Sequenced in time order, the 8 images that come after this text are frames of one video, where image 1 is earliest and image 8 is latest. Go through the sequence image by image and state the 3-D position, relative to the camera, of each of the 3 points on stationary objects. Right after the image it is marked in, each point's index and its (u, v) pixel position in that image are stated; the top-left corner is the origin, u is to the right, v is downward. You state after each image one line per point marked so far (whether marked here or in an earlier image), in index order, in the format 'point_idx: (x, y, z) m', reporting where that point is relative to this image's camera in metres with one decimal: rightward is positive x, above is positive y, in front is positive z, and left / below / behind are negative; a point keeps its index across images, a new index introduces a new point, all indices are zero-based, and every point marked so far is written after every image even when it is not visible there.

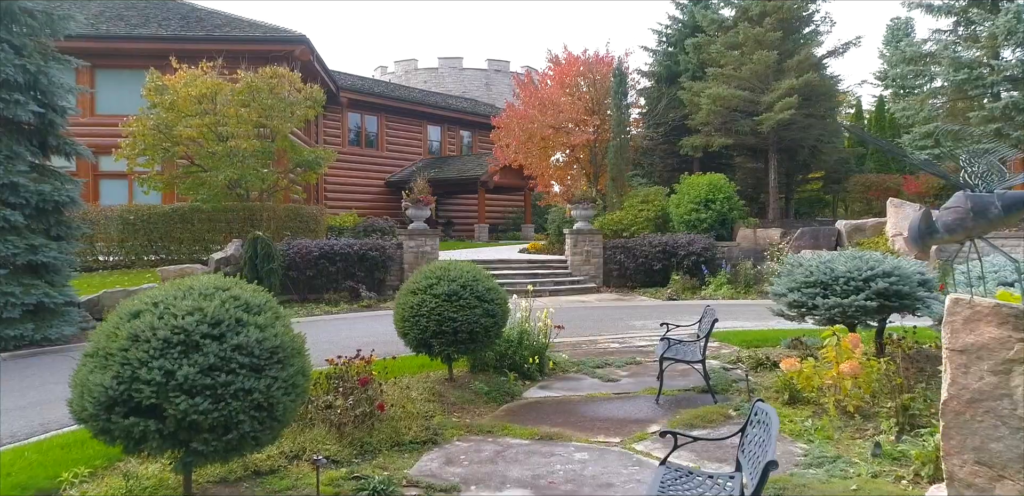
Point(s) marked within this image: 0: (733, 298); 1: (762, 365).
0: (+3.9, -0.9, +12.4) m
1: (+2.0, -0.9, +5.7) m
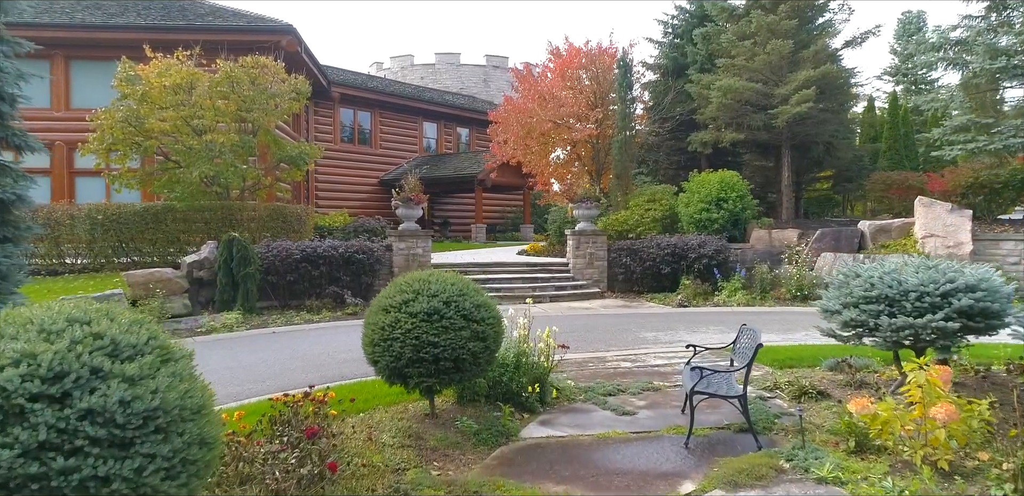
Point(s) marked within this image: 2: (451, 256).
0: (+3.8, -0.9, +11.5) m
1: (+2.0, -1.0, +4.8) m
2: (-1.3, -0.2, +15.1) m
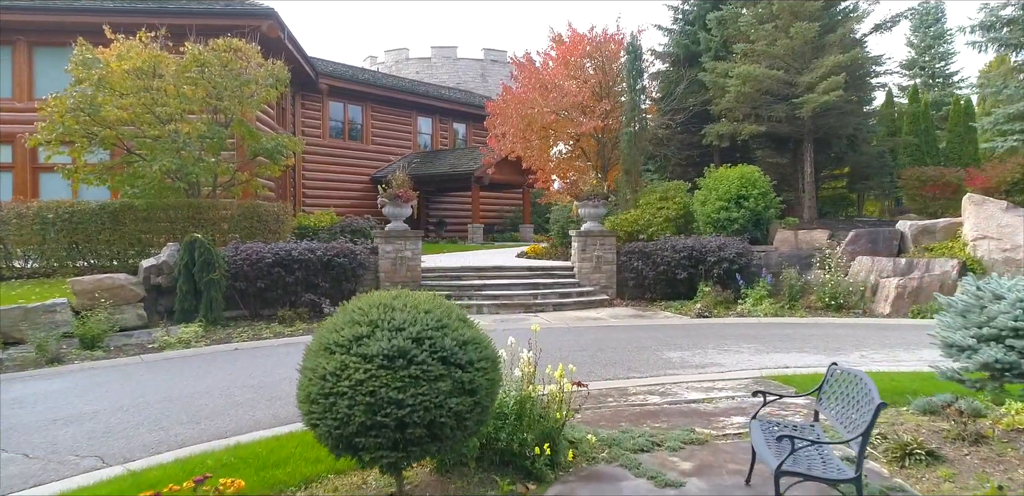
0: (+3.8, -0.9, +10.3) m
1: (+2.0, -1.0, +3.5) m
2: (-1.3, -0.2, +13.8) m
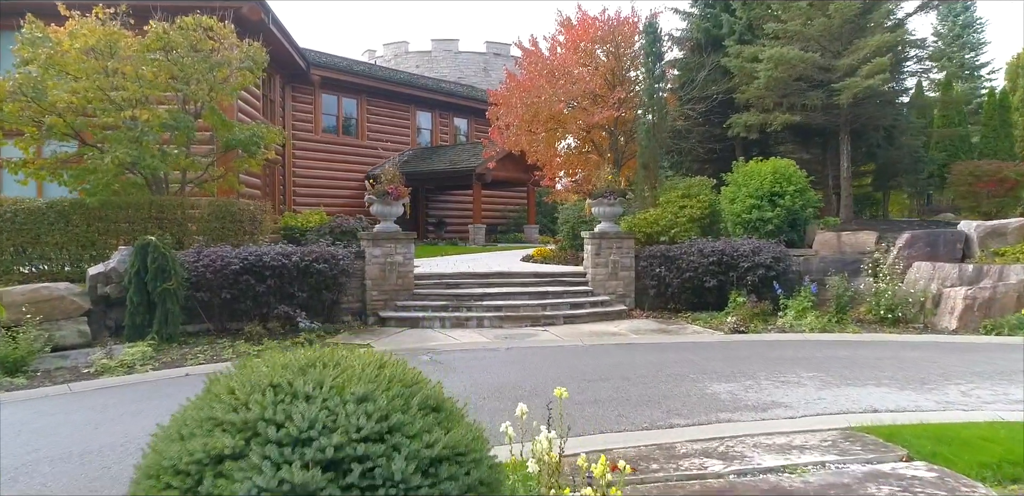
0: (+3.9, -1.0, +8.8) m
1: (+2.0, -1.1, +2.1) m
2: (-1.3, -0.3, +12.4) m
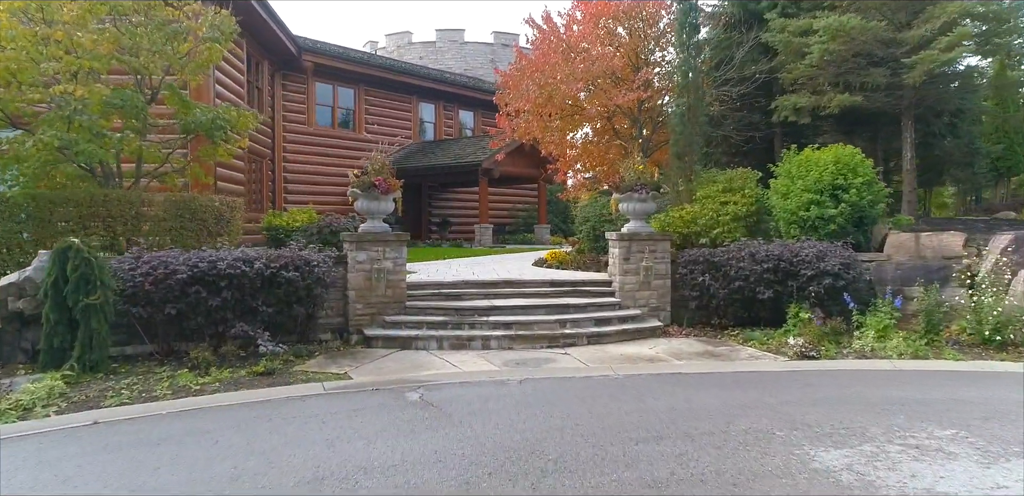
0: (+4.0, -1.1, +7.1) m
1: (+2.1, -1.1, +0.4) m
2: (-1.1, -0.3, +10.7) m
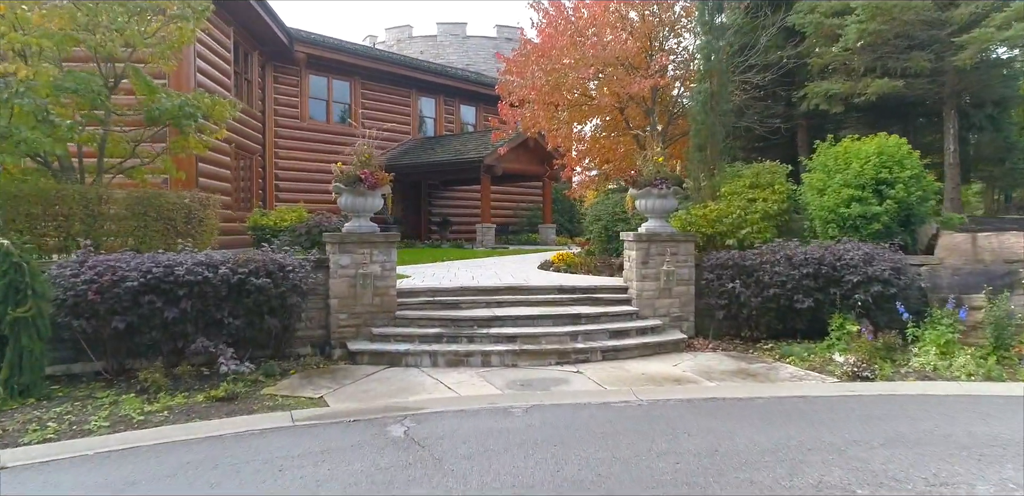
0: (+4.0, -1.1, +6.1) m
1: (+2.1, -1.1, -0.6) m
2: (-1.0, -0.4, +9.7) m
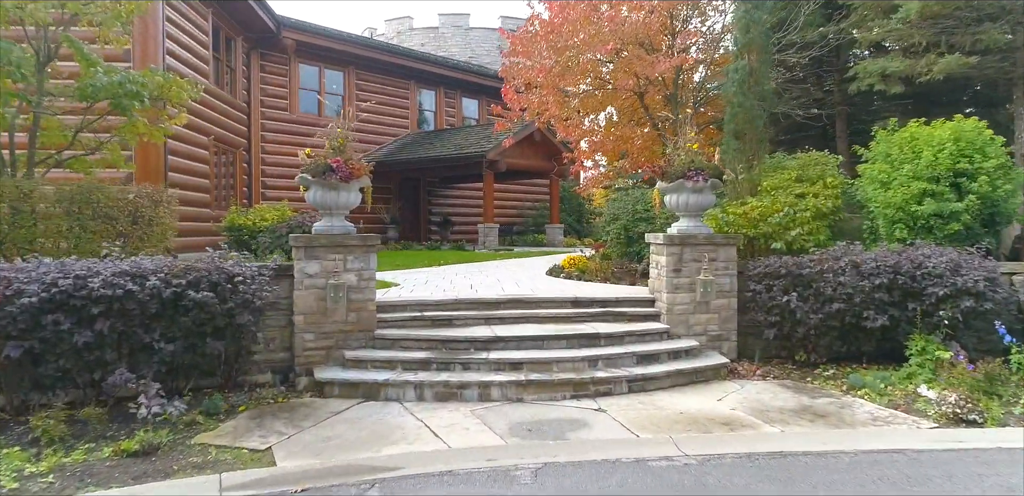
0: (+4.1, -1.1, +4.7) m
1: (+2.1, -1.2, -2.0) m
2: (-1.0, -0.4, +8.4) m
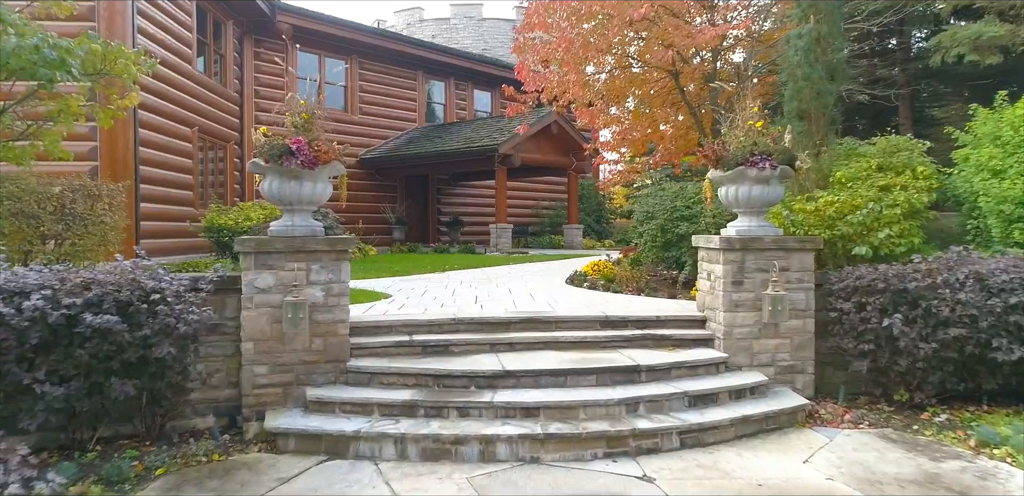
0: (+4.1, -1.2, +3.2) m
1: (+2.0, -1.2, -3.4) m
2: (-0.8, -0.4, +7.0) m
